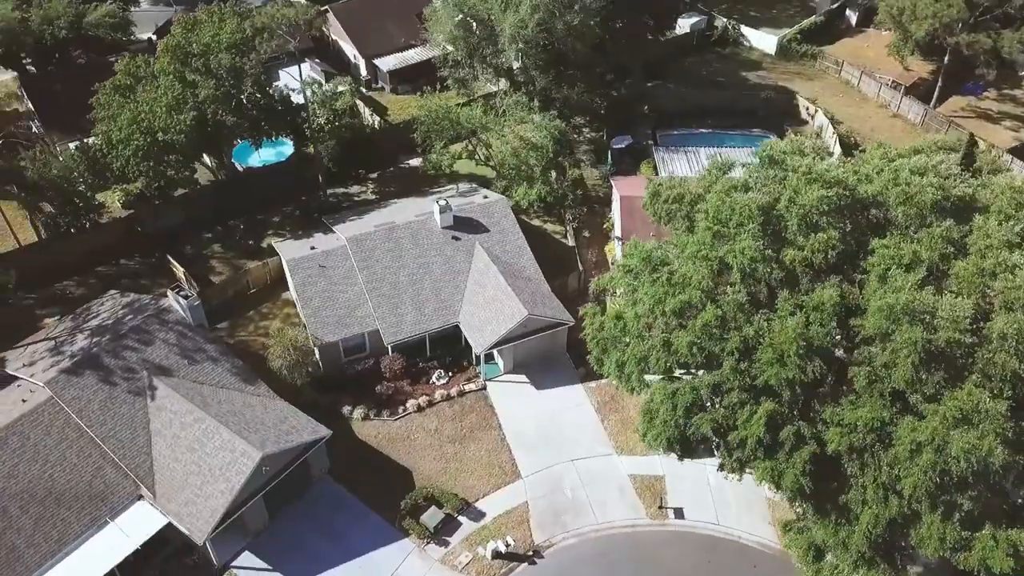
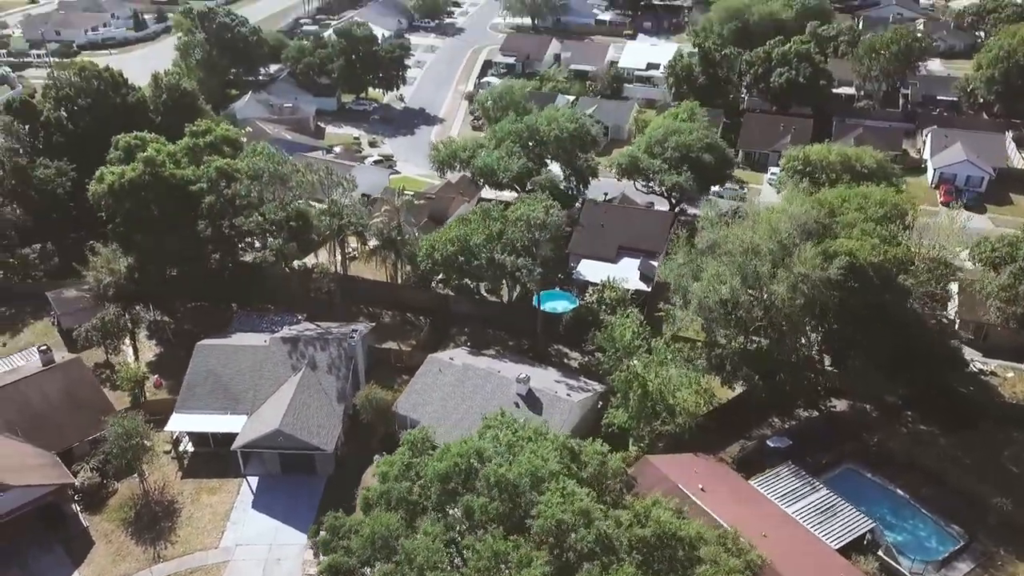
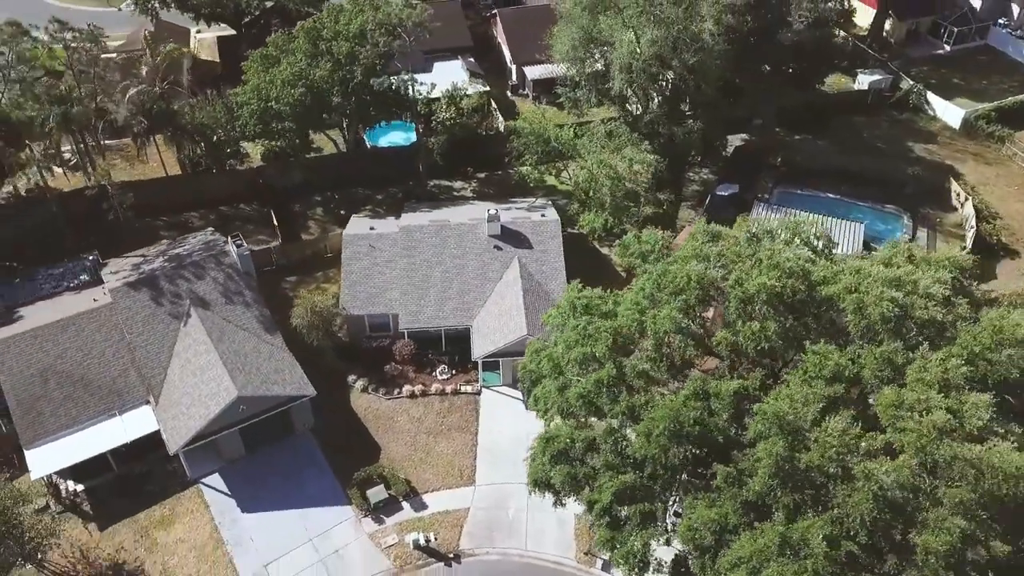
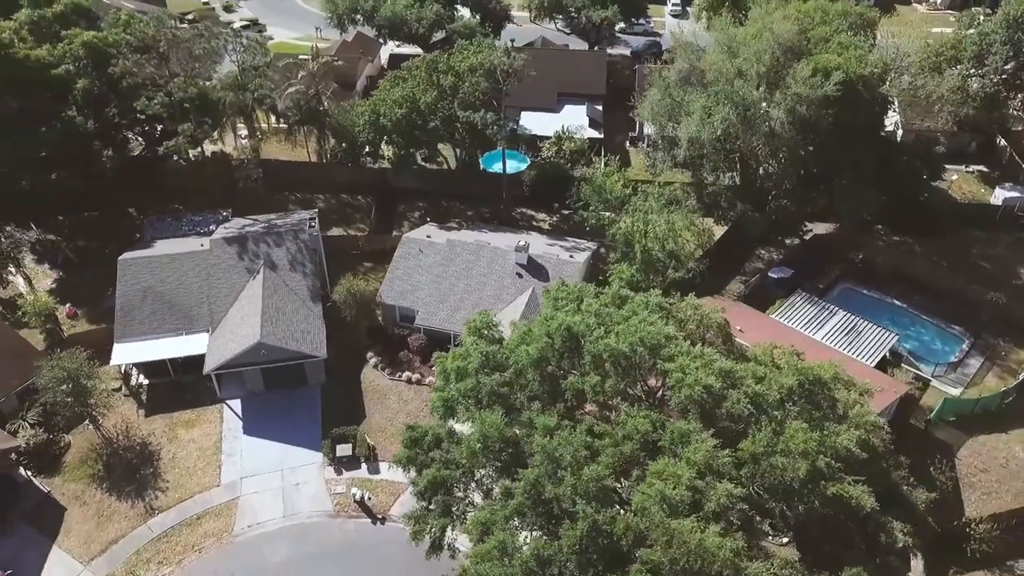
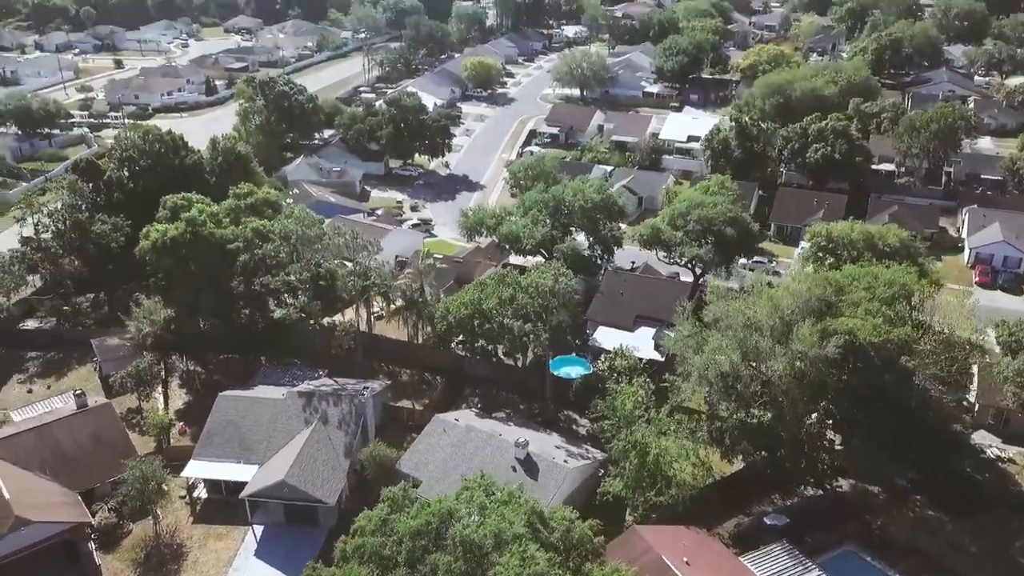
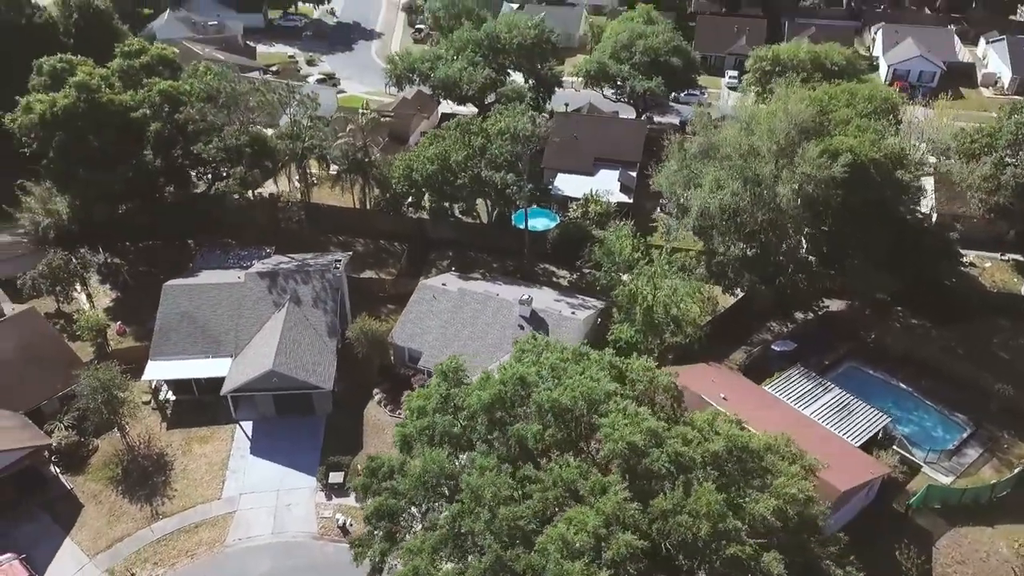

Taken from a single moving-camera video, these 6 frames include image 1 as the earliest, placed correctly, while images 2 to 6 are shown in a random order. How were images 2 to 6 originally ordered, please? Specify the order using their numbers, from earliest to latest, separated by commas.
3, 4, 6, 2, 5
